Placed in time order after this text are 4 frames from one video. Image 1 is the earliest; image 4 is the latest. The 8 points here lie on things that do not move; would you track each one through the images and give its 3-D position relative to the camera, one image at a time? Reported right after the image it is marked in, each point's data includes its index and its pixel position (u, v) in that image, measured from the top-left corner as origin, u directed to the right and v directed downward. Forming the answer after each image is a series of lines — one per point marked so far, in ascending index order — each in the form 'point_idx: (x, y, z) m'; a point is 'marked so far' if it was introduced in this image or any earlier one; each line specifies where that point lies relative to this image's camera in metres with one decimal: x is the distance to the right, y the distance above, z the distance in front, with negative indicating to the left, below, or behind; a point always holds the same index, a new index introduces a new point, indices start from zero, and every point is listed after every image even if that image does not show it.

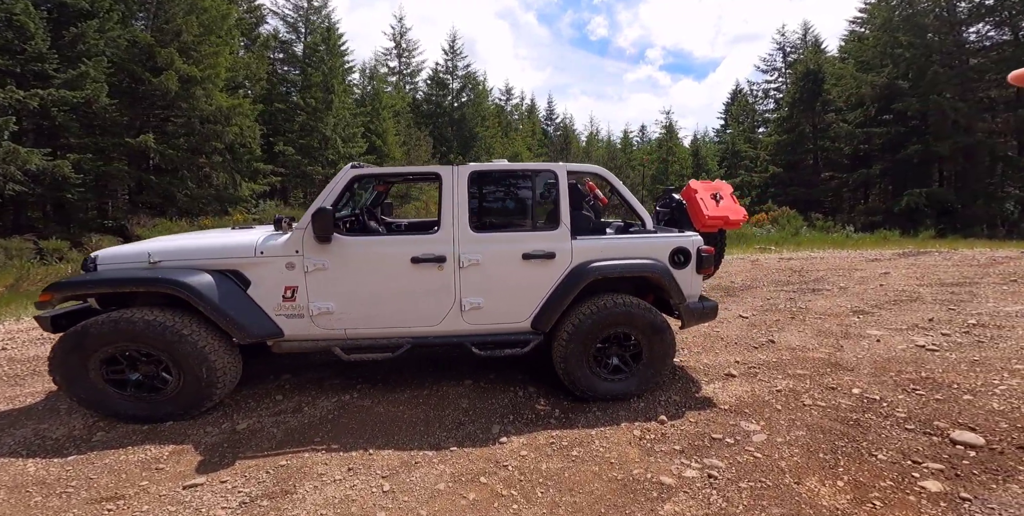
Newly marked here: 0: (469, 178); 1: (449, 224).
0: (-0.3, +0.6, +3.5) m
1: (-0.5, +0.2, +3.4) m
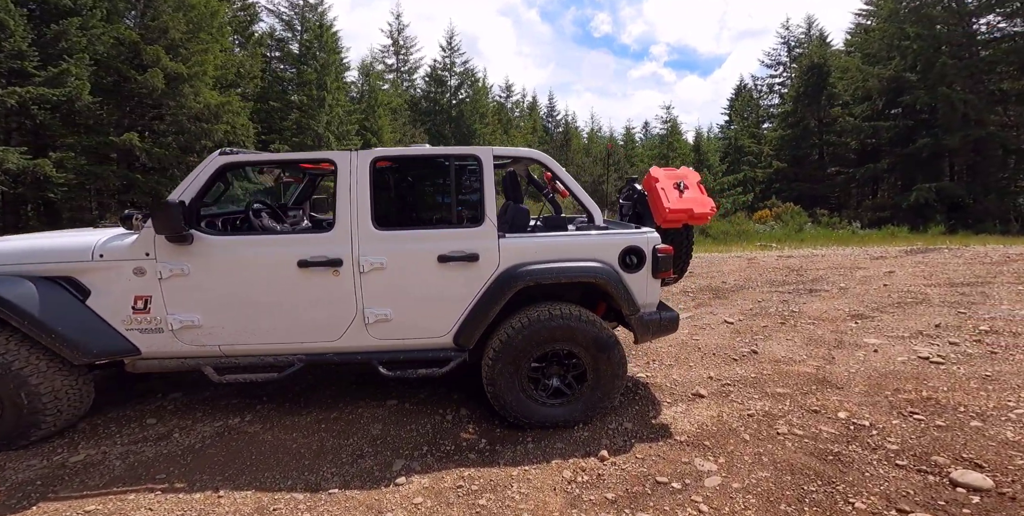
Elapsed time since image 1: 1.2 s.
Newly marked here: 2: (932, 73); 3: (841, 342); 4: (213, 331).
0: (-0.8, +0.5, +2.9) m
1: (-1.0, +0.2, +2.9) m
2: (+16.8, +7.4, +19.8) m
3: (+3.2, -0.8, +4.8) m
4: (-1.7, -0.4, +2.8) m
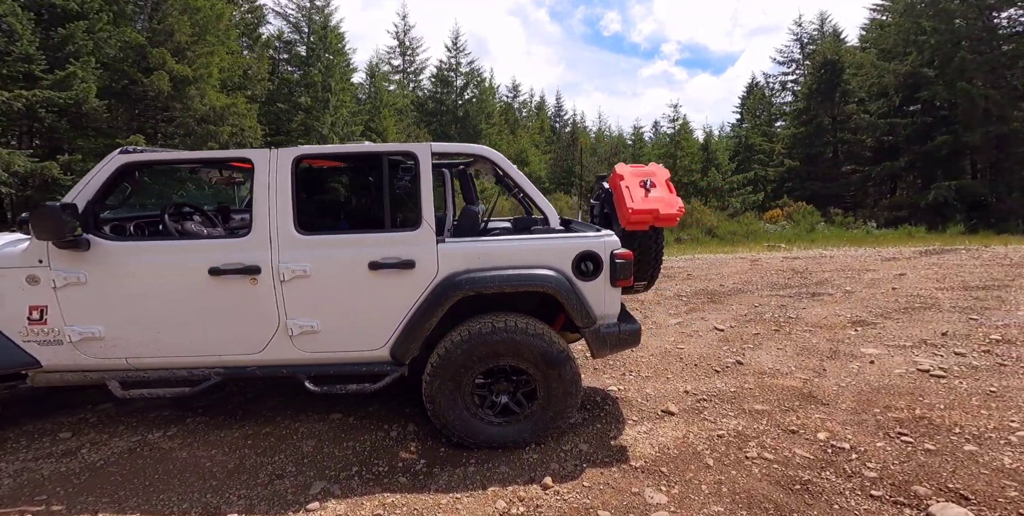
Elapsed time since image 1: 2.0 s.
0: (-1.2, +0.5, +2.7) m
1: (-1.3, +0.2, +2.6) m
2: (+17.0, +7.4, +19.1) m
3: (+2.9, -0.8, +4.5) m
4: (-2.0, -0.4, +2.6) m
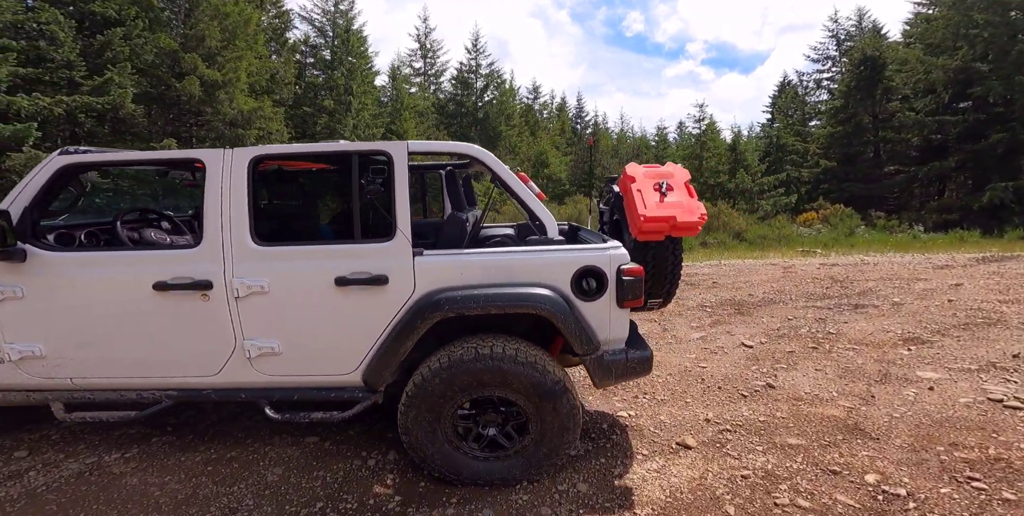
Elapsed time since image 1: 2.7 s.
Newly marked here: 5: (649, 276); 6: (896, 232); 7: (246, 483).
0: (-1.2, +0.5, +2.4) m
1: (-1.4, +0.2, +2.3) m
2: (+17.8, +7.1, +17.9) m
3: (+3.0, -0.9, +3.9) m
4: (-2.1, -0.5, +2.3) m
5: (+0.8, -0.1, +2.9) m
6: (+12.6, +0.8, +16.4) m
7: (-1.3, -1.1, +2.5) m
